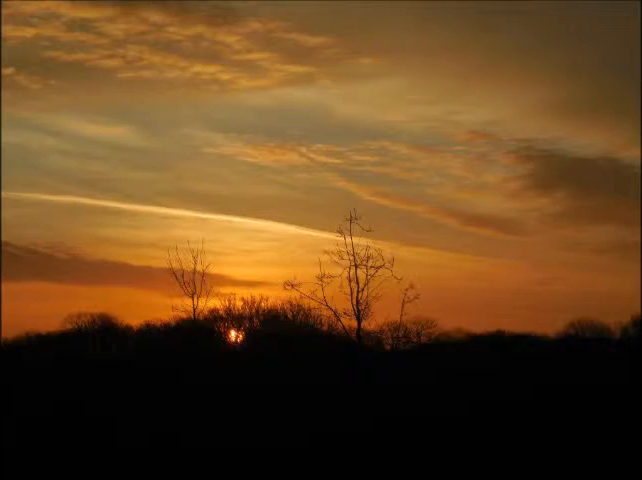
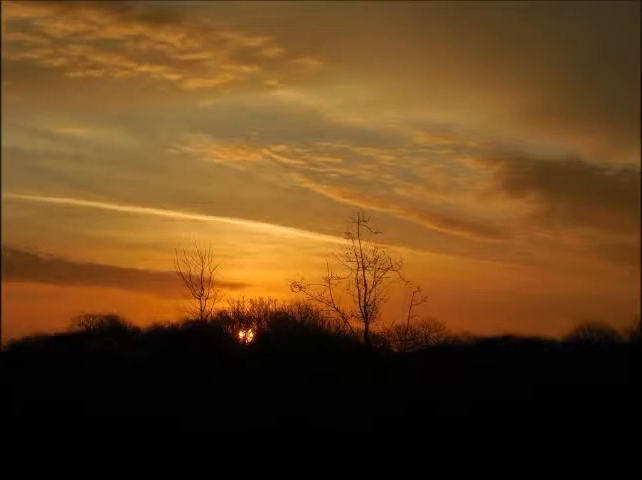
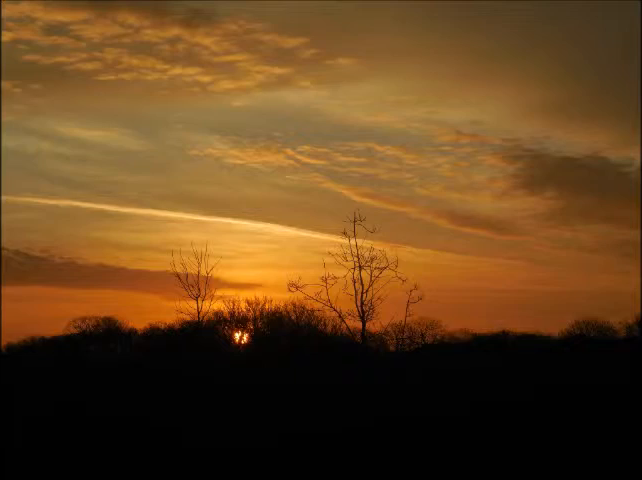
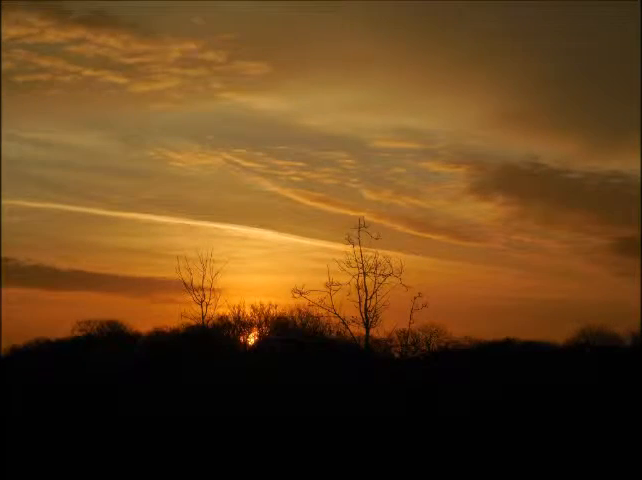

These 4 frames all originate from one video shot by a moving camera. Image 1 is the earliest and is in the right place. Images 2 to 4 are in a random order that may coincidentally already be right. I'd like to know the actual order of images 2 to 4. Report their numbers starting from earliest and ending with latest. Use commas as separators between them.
3, 2, 4
